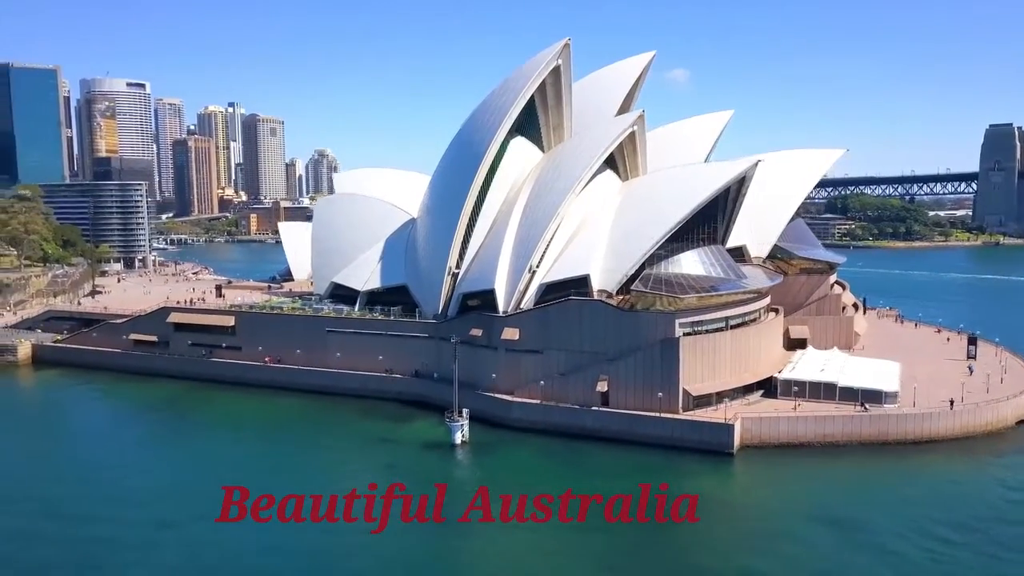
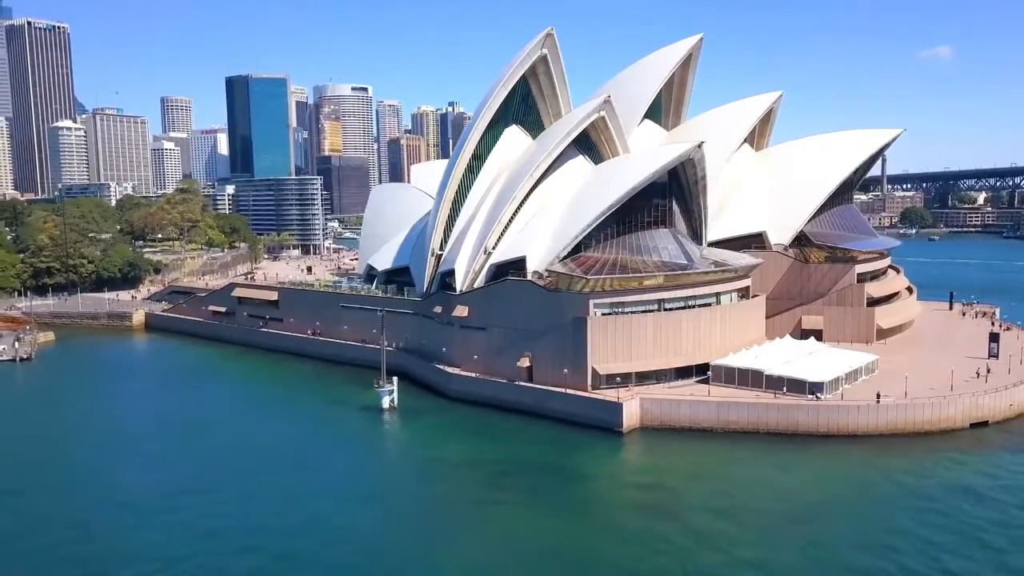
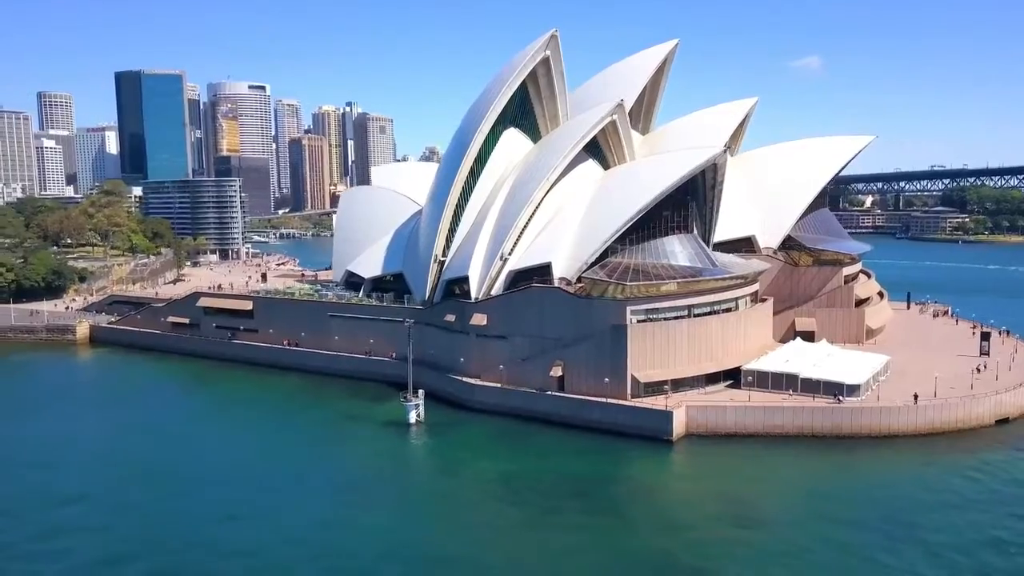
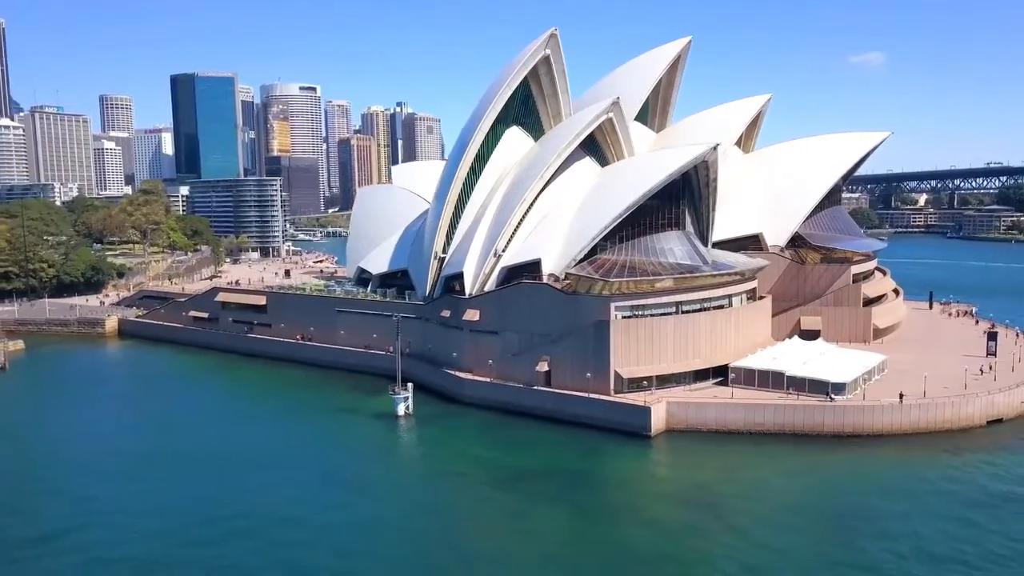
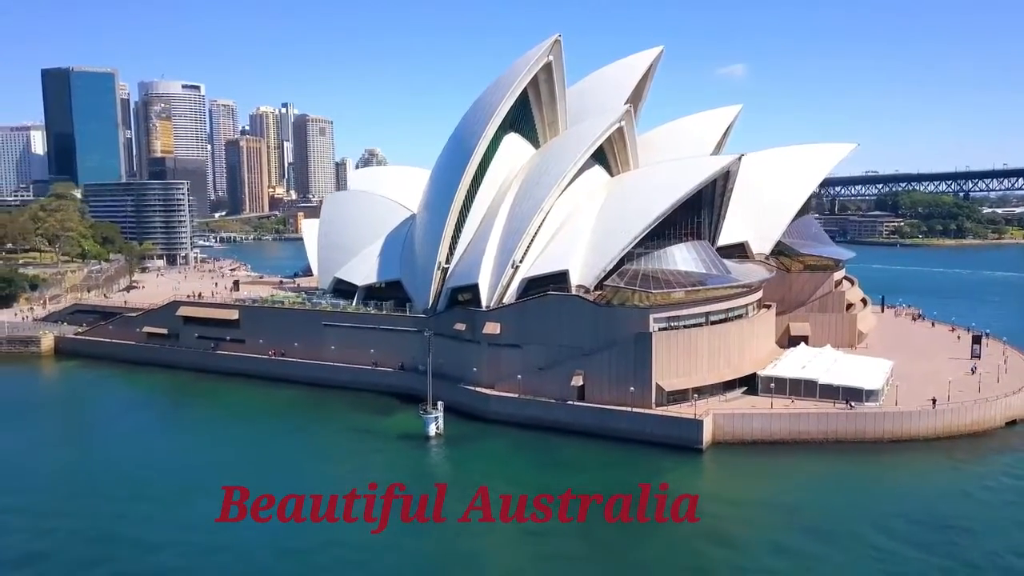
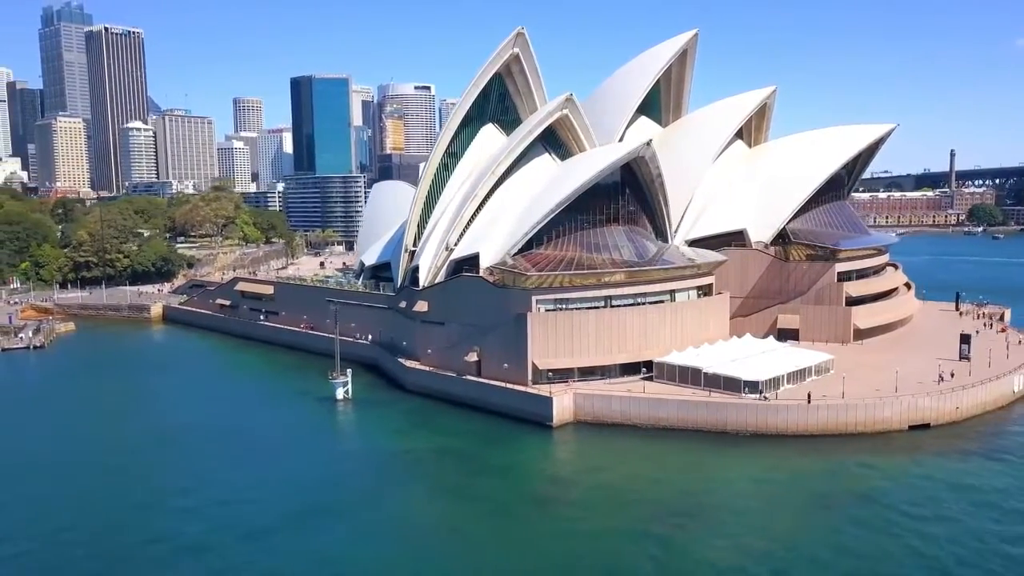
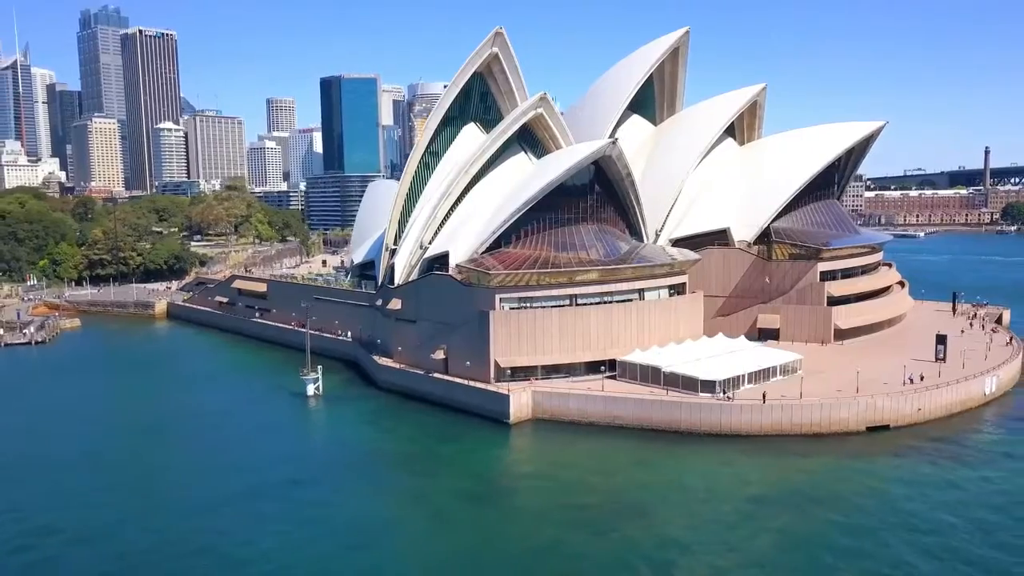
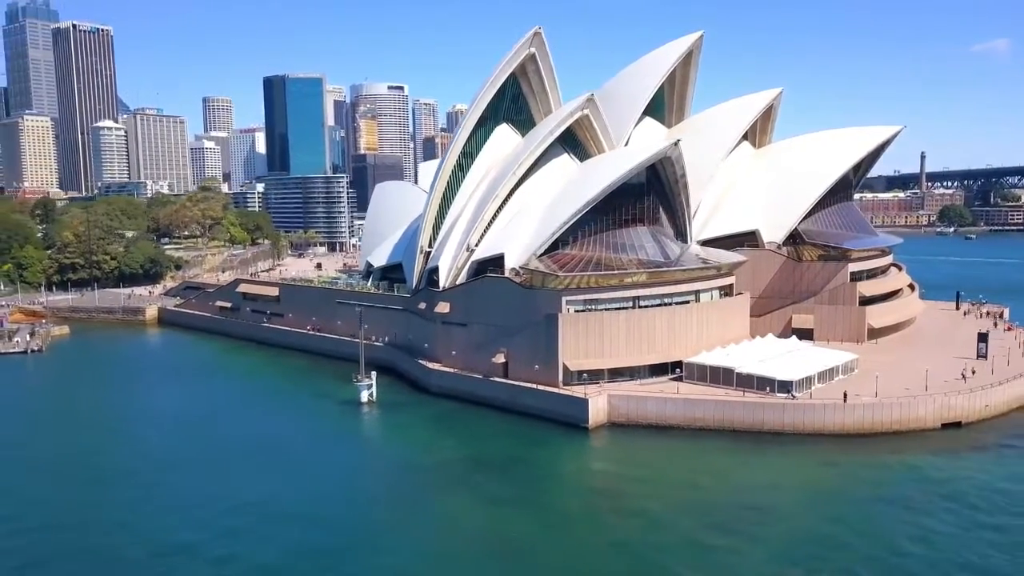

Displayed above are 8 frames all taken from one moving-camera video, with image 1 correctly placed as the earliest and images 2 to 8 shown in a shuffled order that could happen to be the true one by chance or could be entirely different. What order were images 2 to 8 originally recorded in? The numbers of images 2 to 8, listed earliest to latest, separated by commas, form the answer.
5, 3, 4, 2, 8, 6, 7
